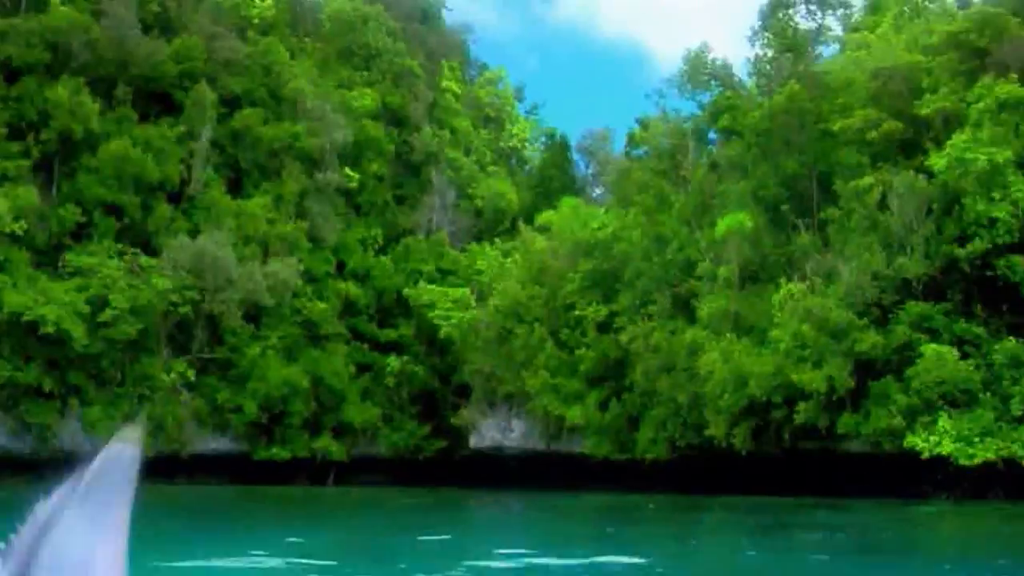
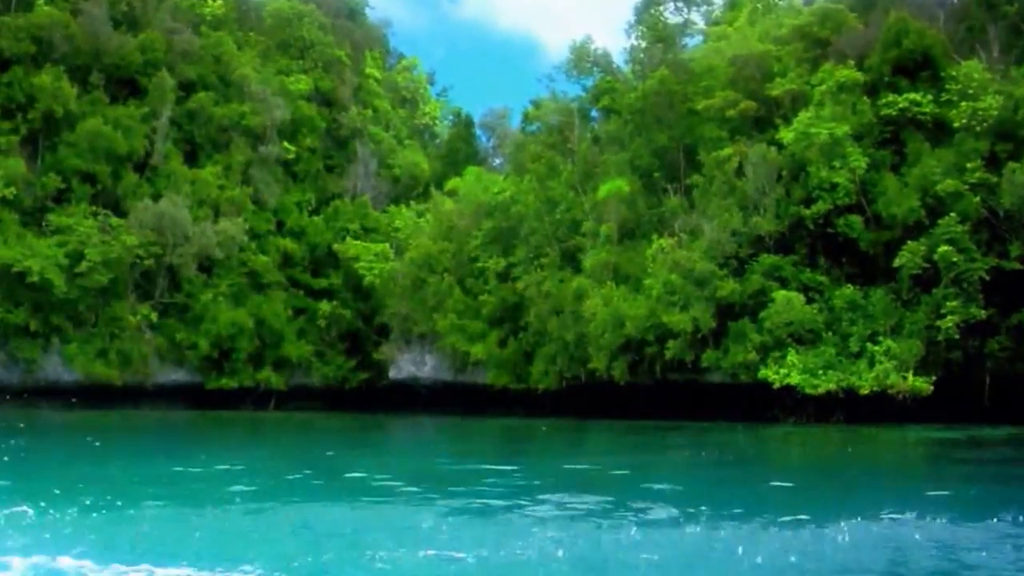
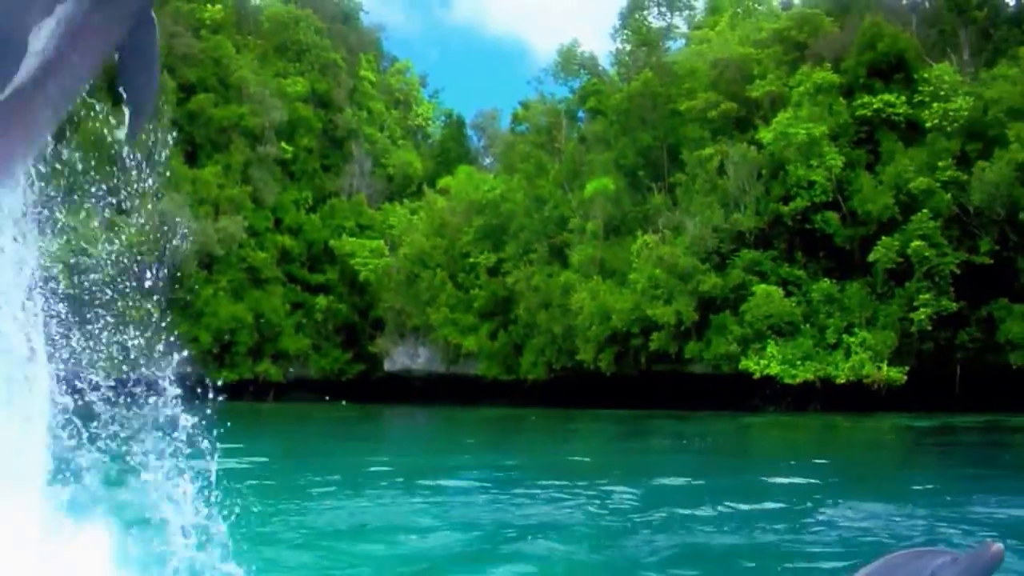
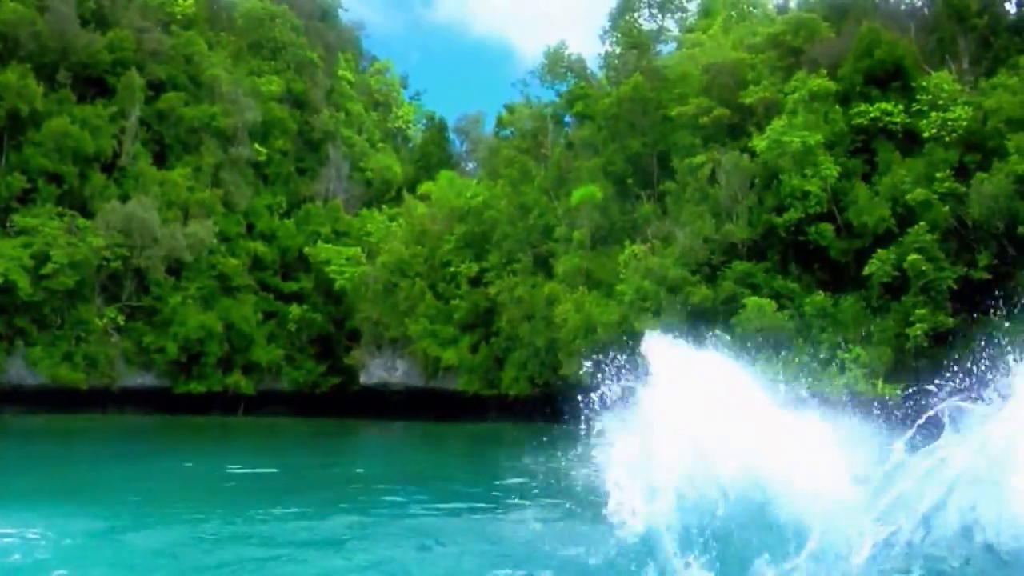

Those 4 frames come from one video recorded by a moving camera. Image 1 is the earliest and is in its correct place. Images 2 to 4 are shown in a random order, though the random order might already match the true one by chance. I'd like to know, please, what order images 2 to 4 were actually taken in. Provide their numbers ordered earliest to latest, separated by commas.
3, 2, 4
